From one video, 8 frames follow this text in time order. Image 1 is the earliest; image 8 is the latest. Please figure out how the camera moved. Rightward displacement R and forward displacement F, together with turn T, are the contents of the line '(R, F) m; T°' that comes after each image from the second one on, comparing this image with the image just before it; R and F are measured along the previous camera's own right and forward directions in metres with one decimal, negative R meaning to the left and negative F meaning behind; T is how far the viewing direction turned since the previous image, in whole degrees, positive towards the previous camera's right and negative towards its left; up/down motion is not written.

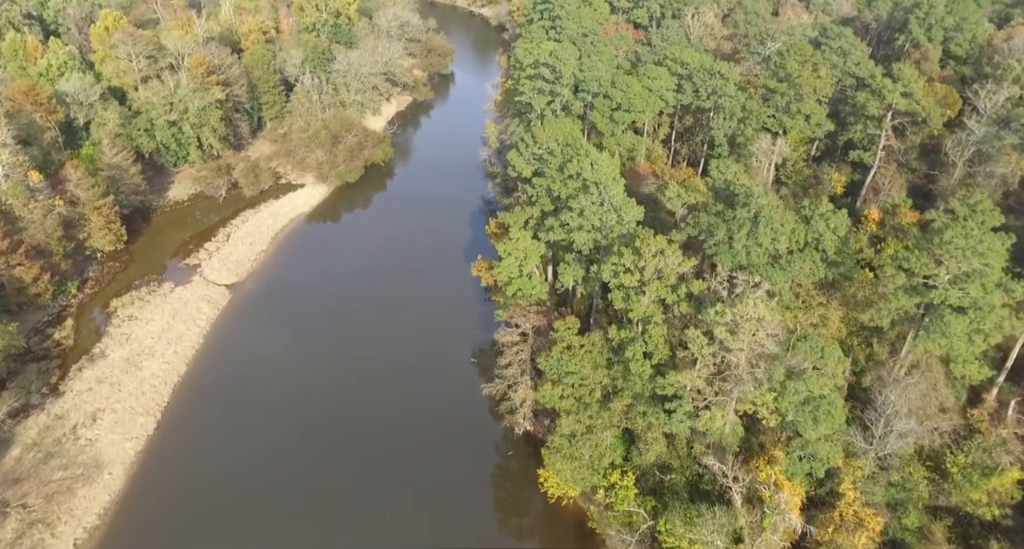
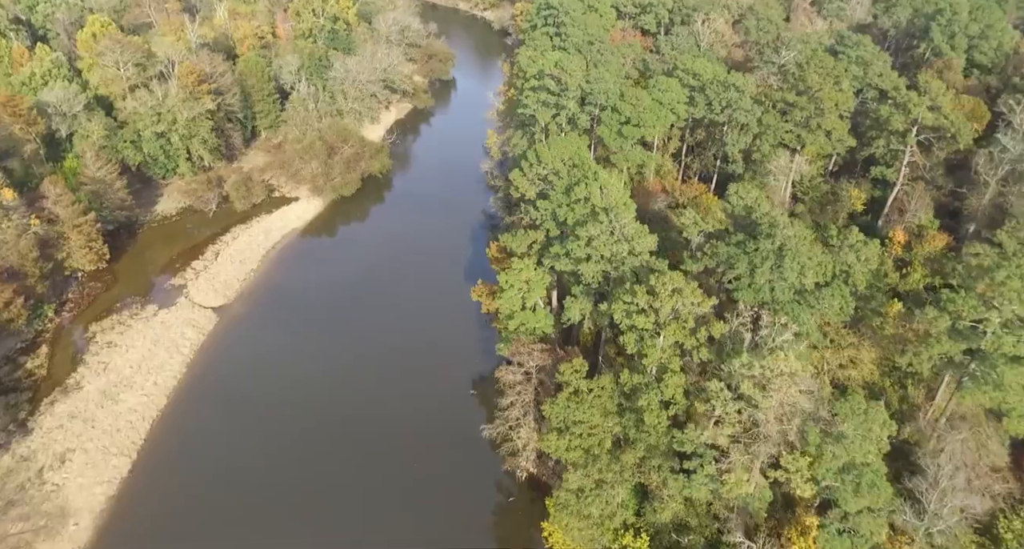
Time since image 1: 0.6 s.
(0.0, +3.4) m; 0°
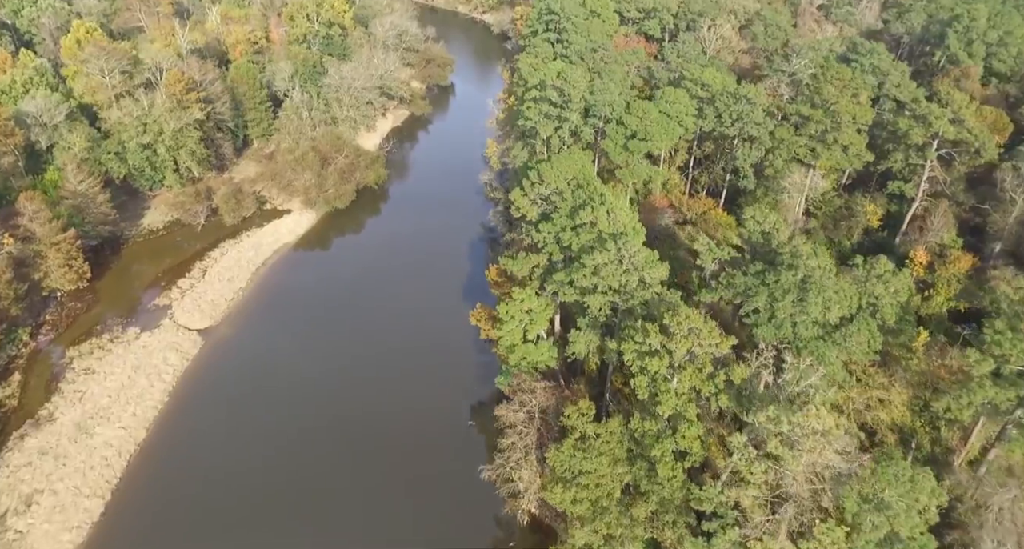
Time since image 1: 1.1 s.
(-0.1, +2.9) m; 0°
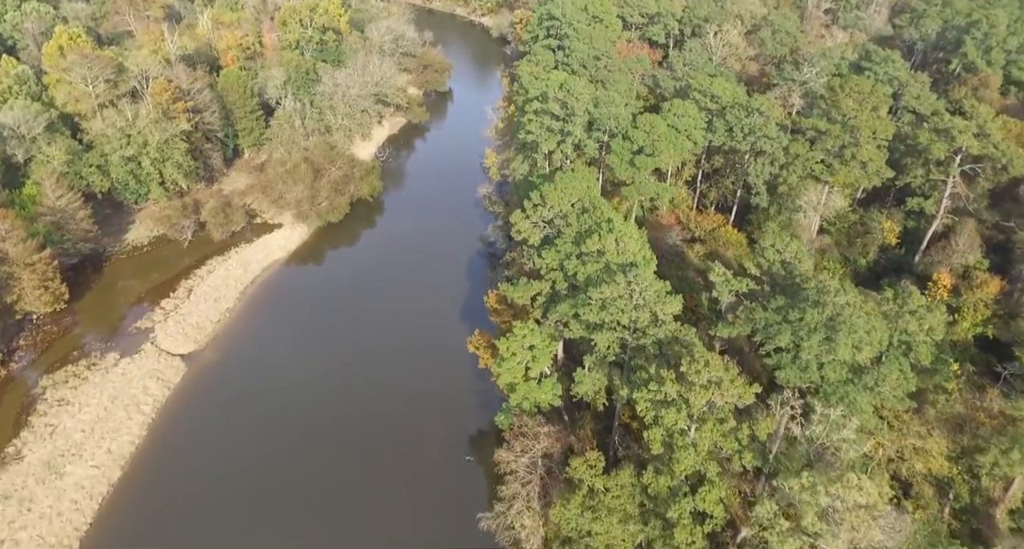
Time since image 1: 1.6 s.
(-0.1, +2.9) m; 0°
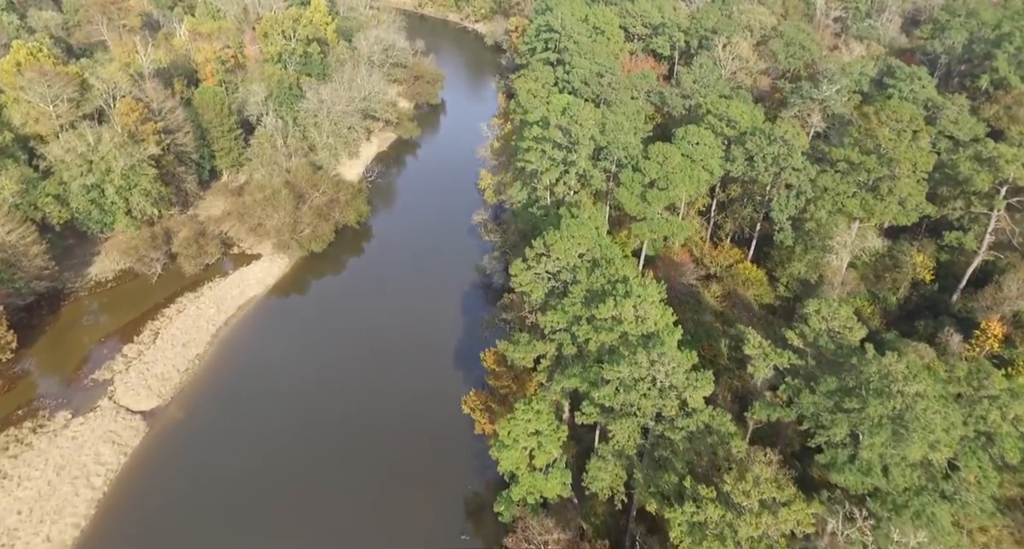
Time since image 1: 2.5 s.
(-0.3, +5.4) m; 0°
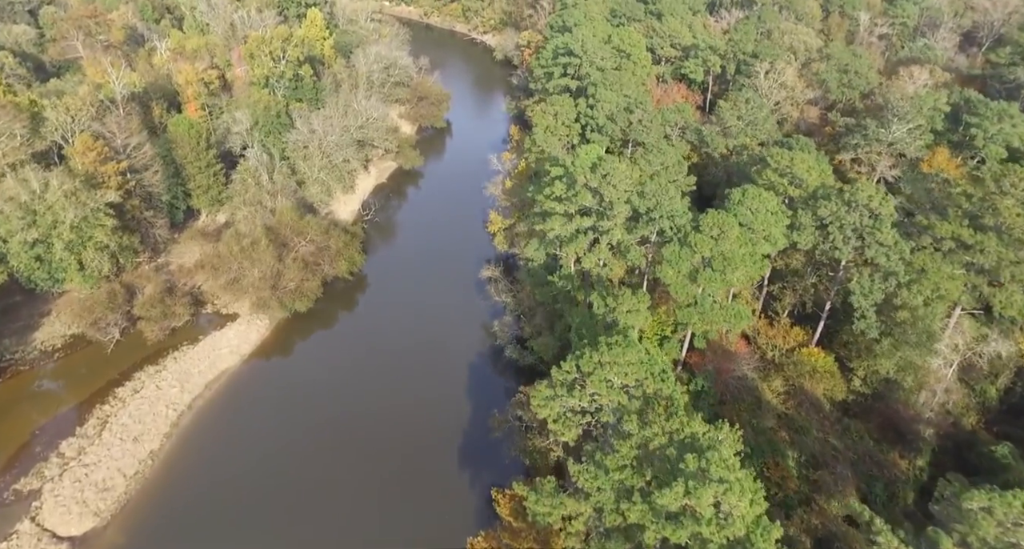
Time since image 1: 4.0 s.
(-0.7, +9.3) m; -1°
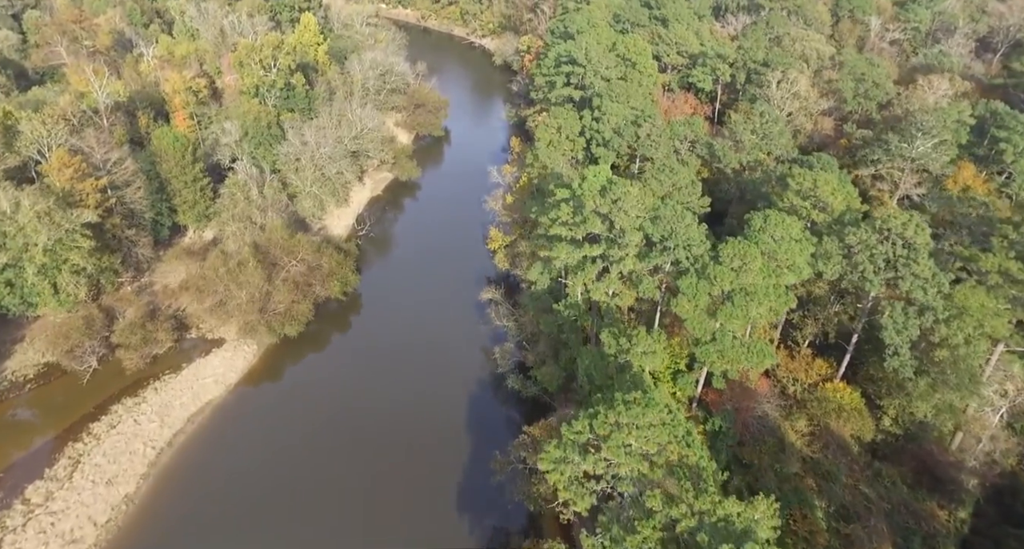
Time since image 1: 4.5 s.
(-0.3, +3.2) m; 0°
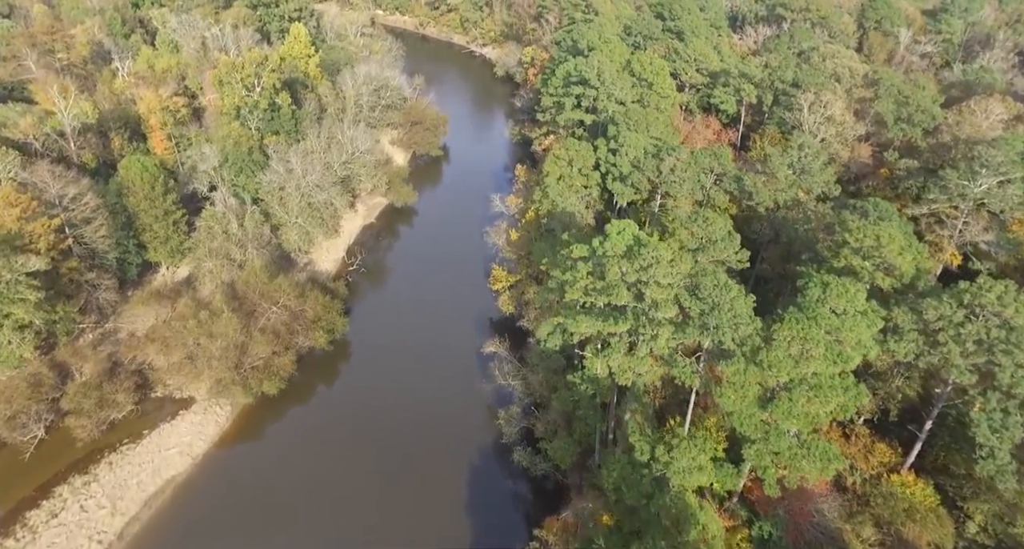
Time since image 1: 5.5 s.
(-0.4, +6.5) m; 0°
